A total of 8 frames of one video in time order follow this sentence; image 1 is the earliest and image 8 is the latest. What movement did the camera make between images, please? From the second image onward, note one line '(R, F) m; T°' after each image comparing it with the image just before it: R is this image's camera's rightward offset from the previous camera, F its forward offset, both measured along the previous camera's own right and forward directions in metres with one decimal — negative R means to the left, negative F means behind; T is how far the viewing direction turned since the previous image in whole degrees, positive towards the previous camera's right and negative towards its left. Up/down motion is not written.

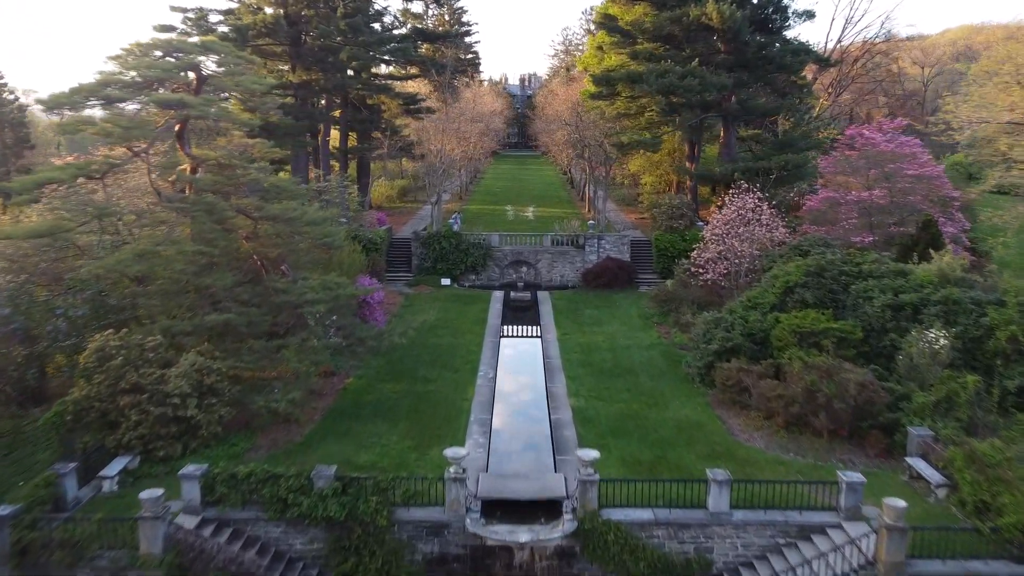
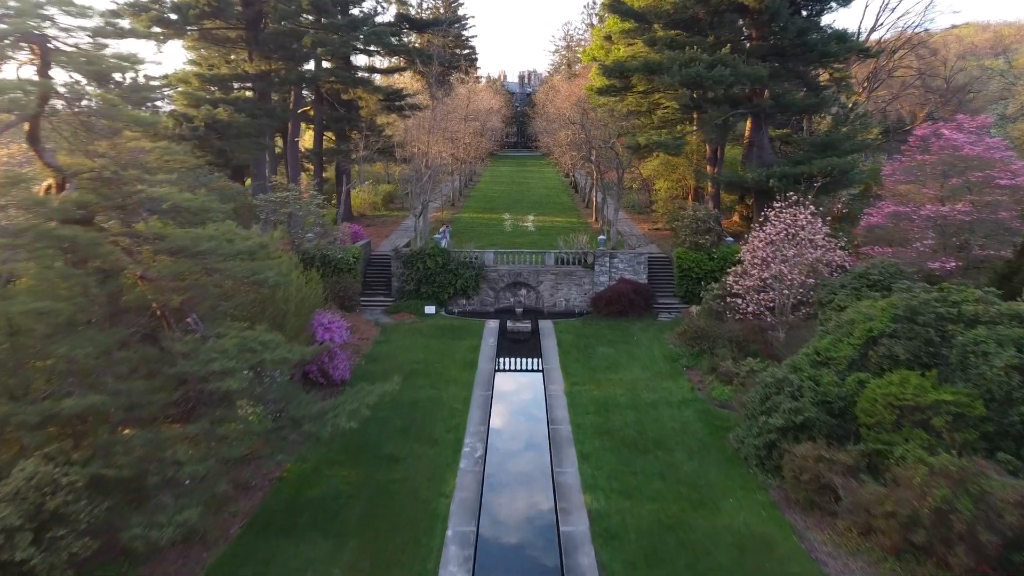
(+0.1, +3.6) m; 0°
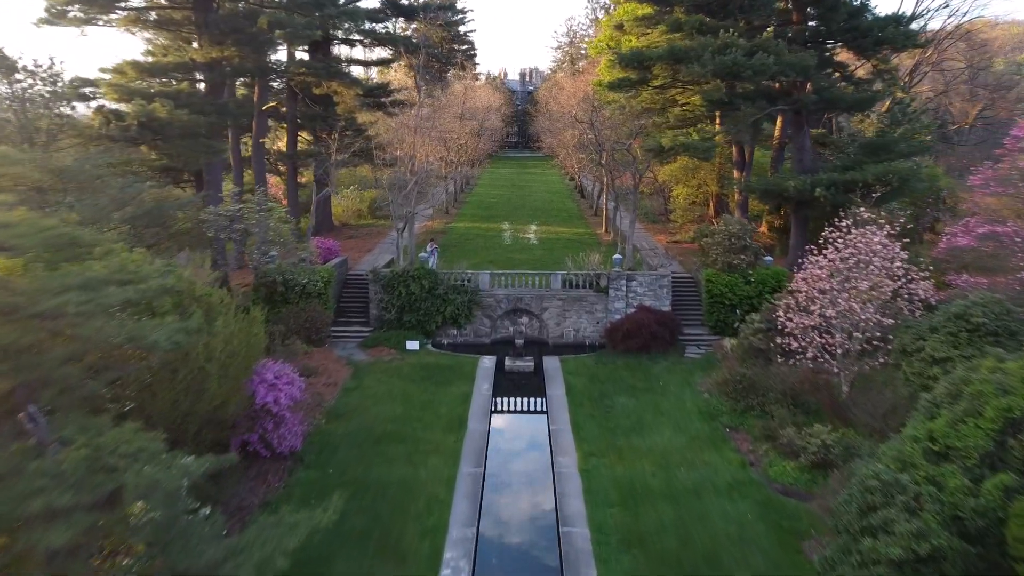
(0.0, +3.2) m; 0°
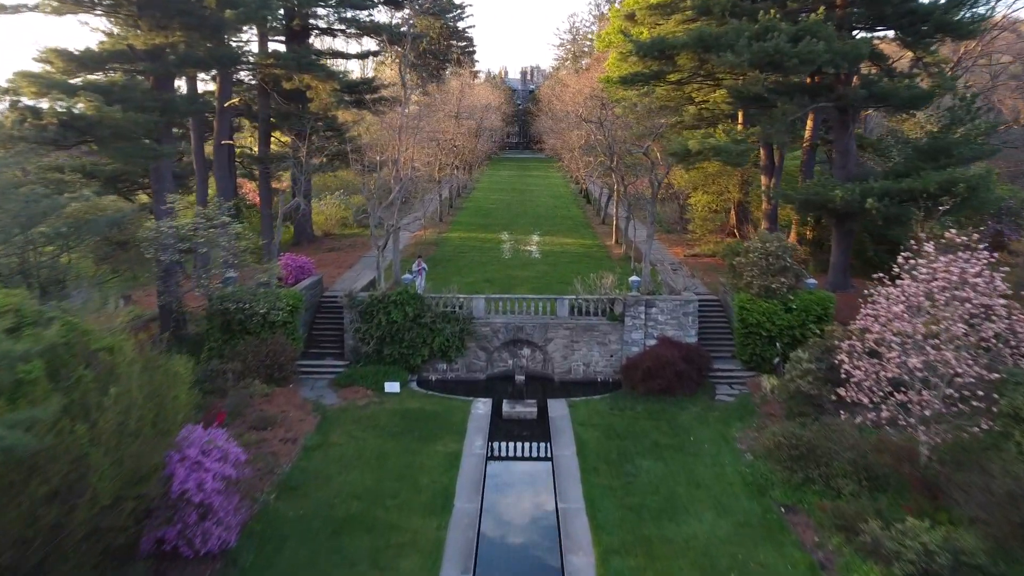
(0.0, +2.6) m; 0°
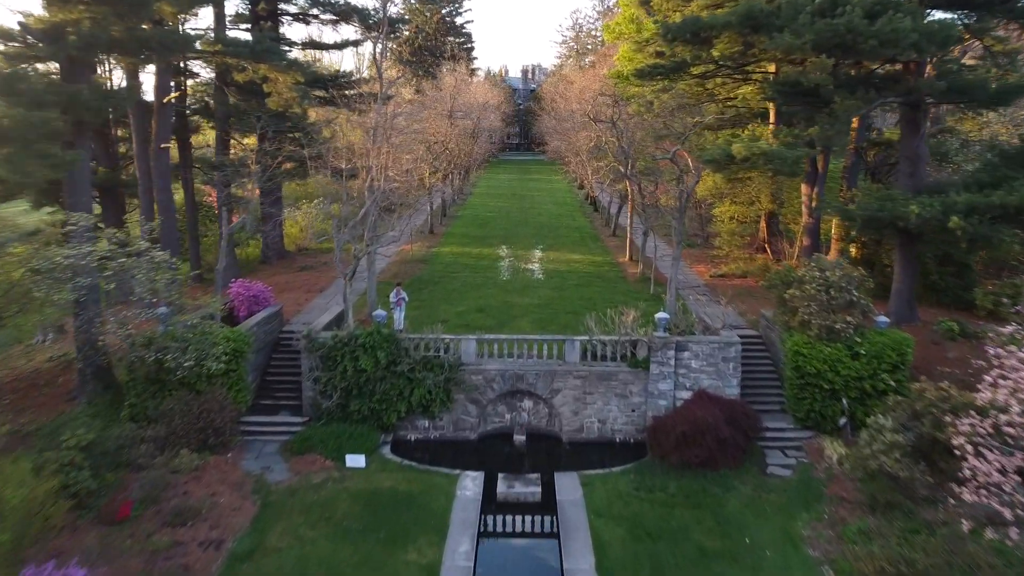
(+0.1, +3.0) m; 0°
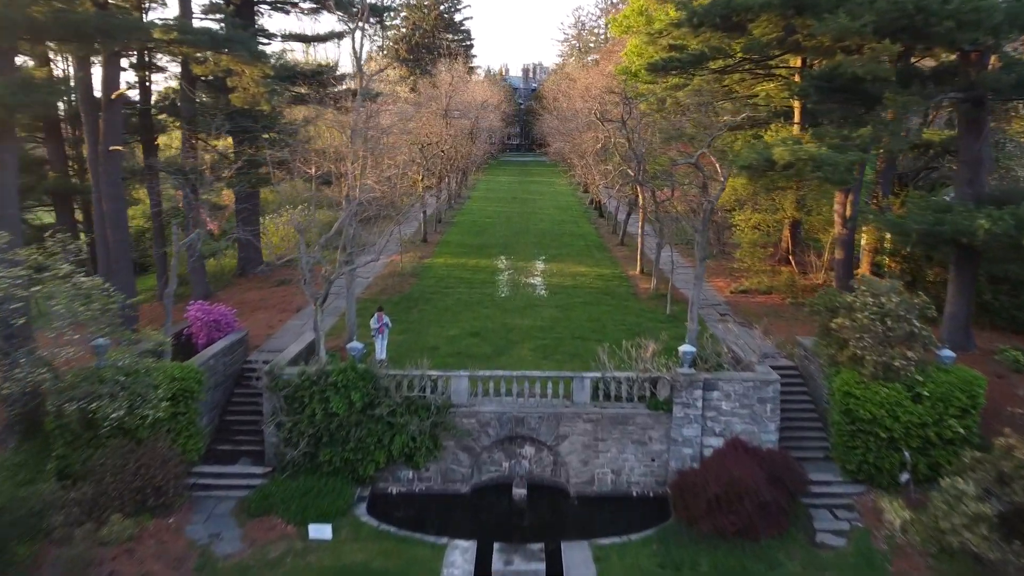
(0.0, +1.9) m; 0°
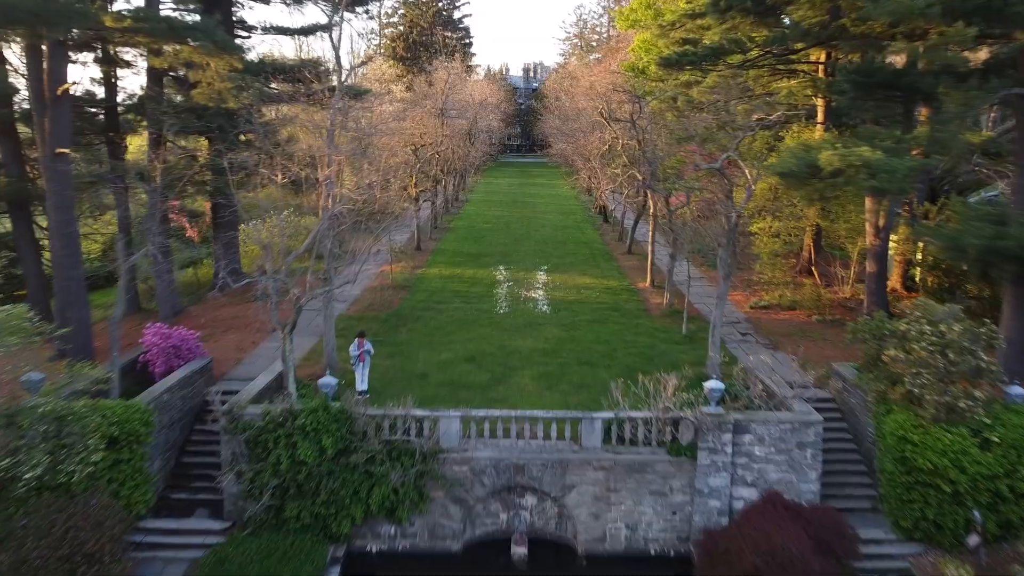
(0.0, +1.5) m; 0°
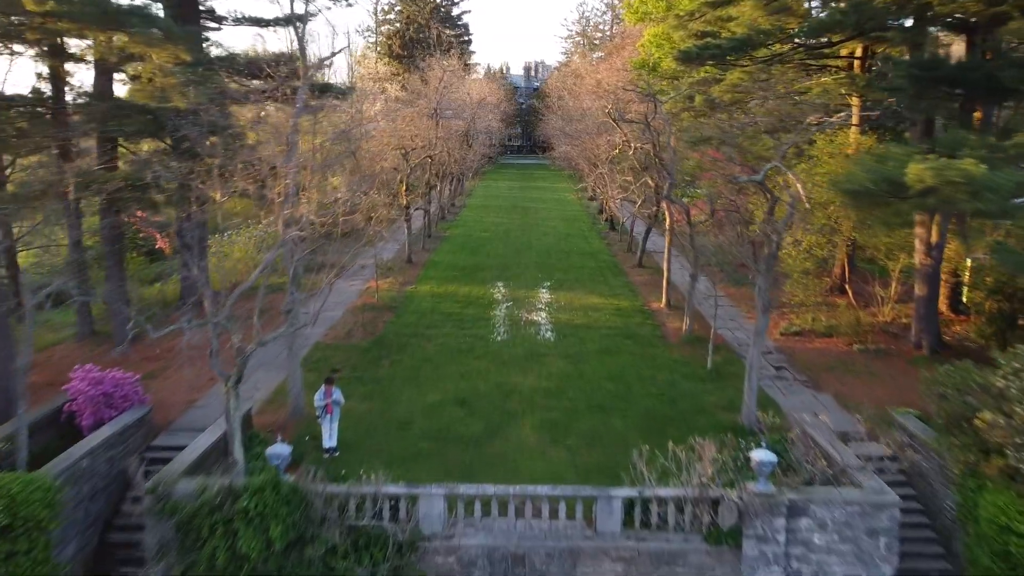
(0.0, +1.8) m; 0°
